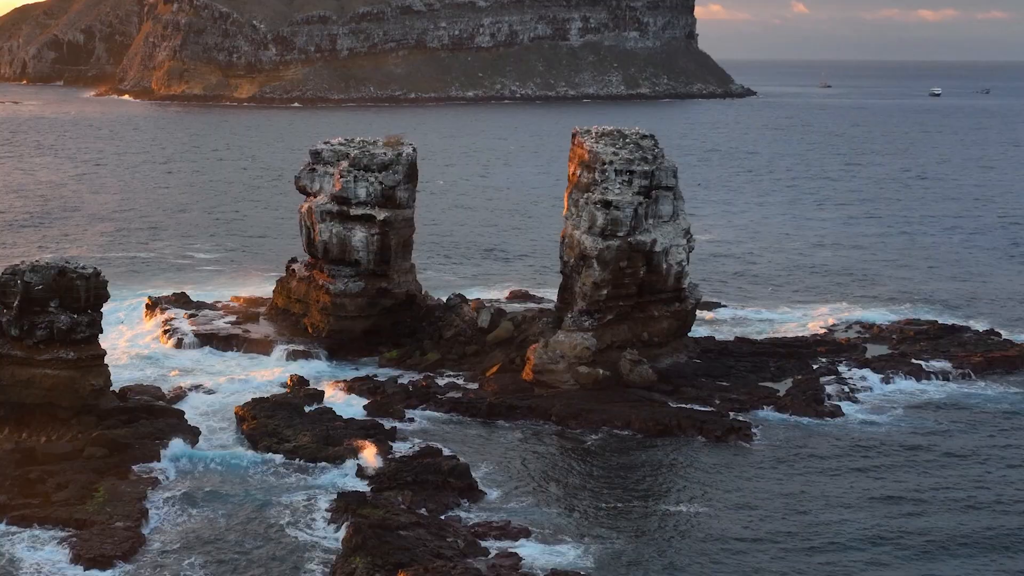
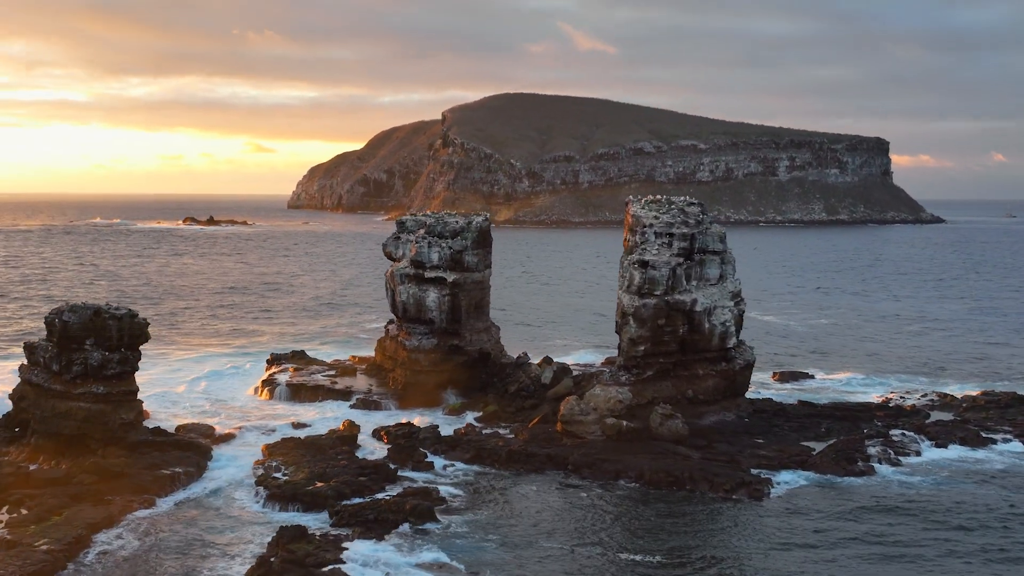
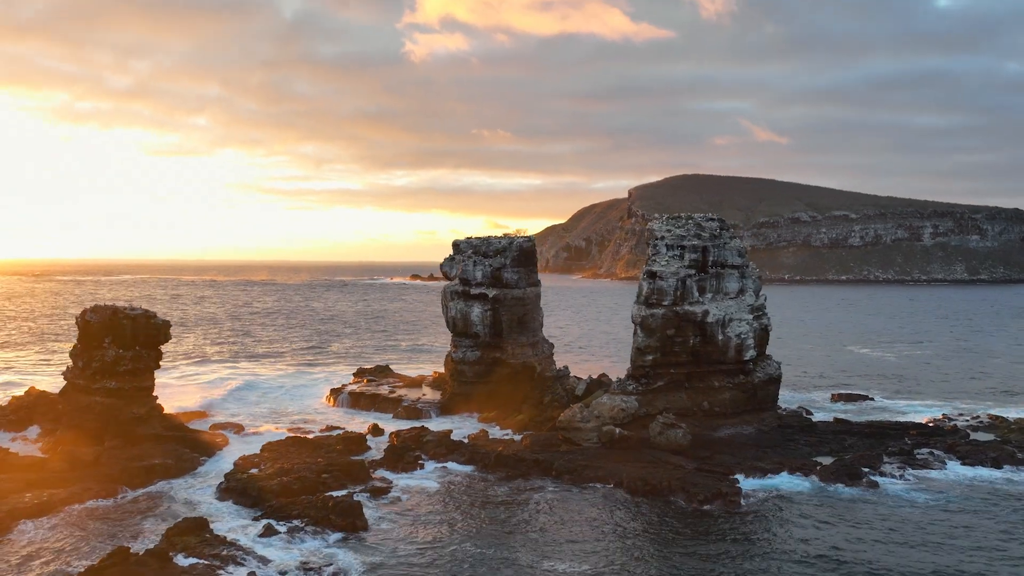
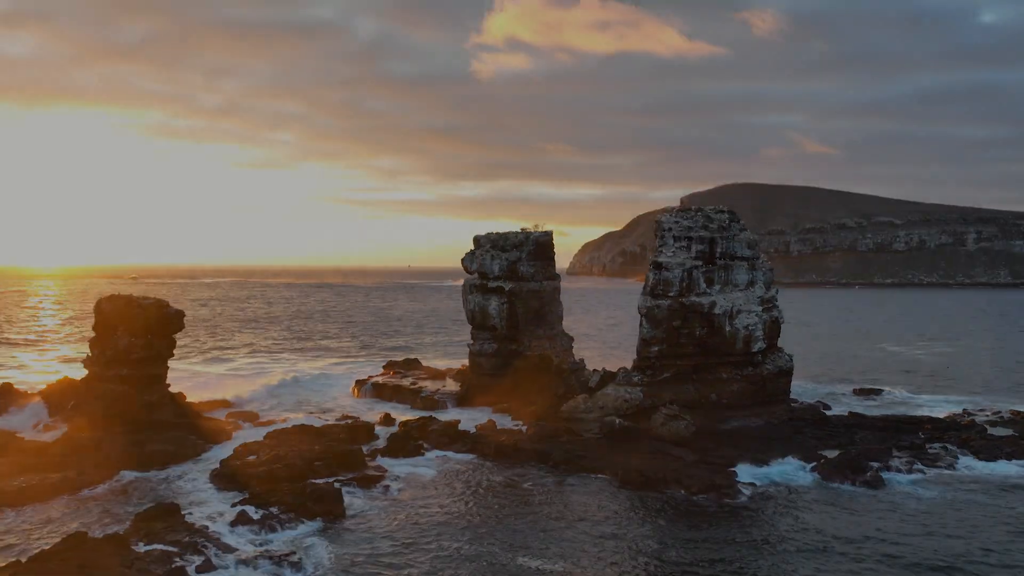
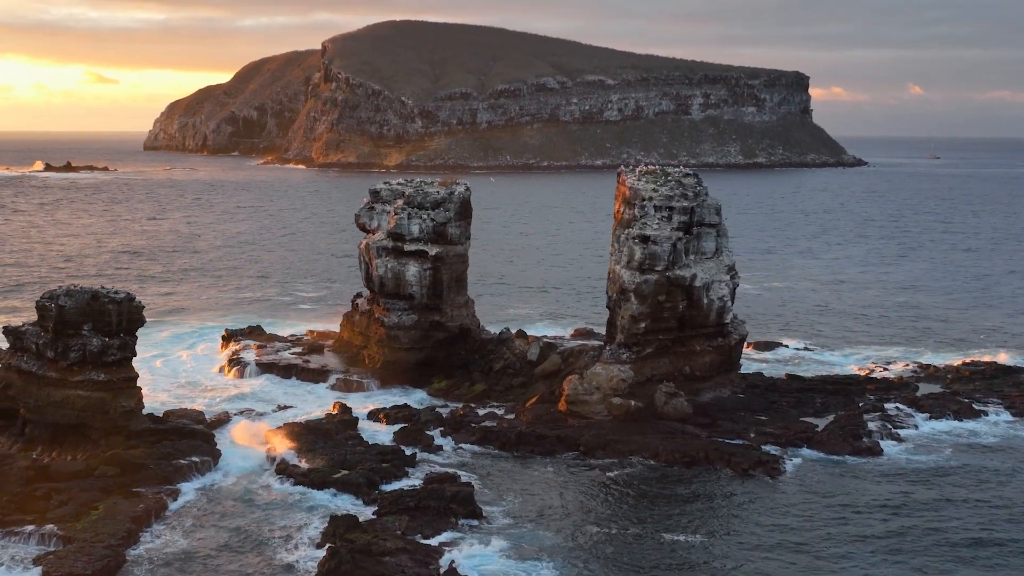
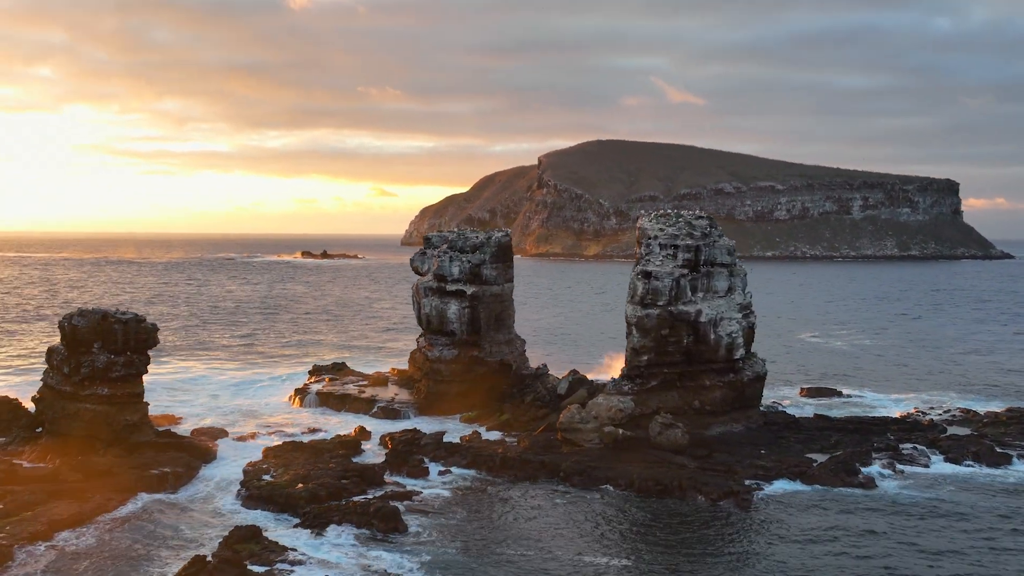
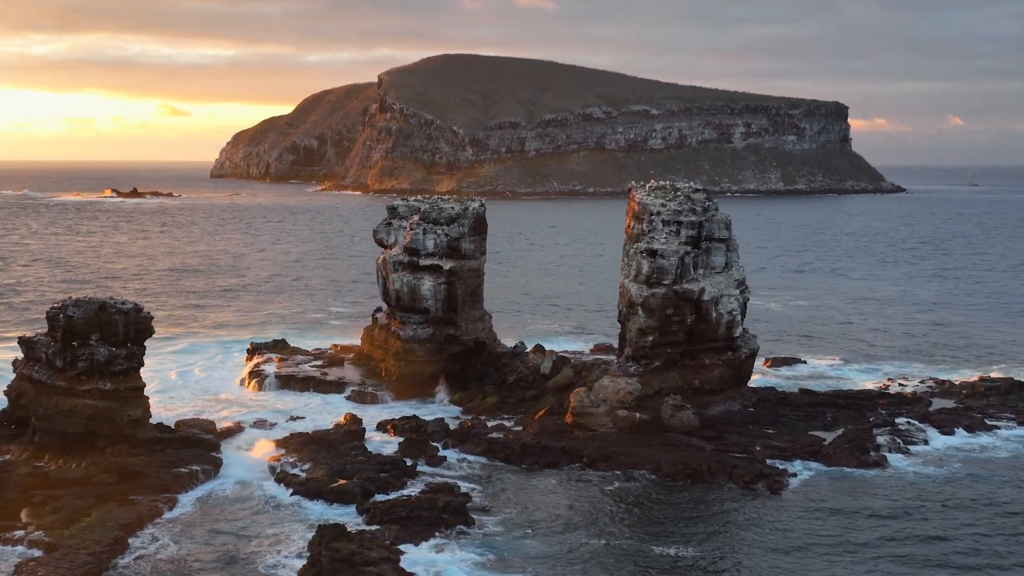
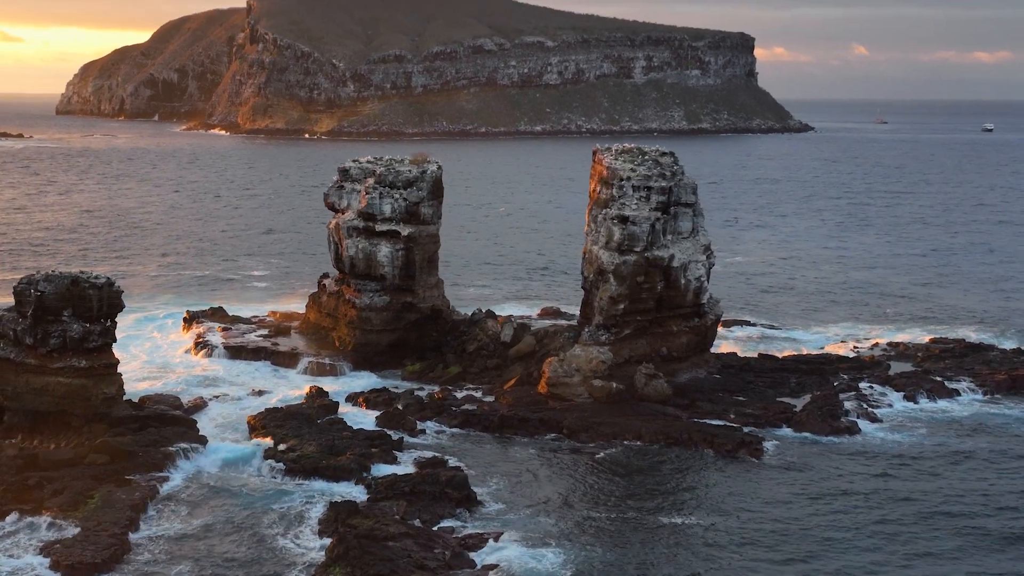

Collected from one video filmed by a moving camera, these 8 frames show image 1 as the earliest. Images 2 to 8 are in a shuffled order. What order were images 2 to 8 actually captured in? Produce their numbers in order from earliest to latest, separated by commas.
8, 5, 7, 2, 6, 3, 4
